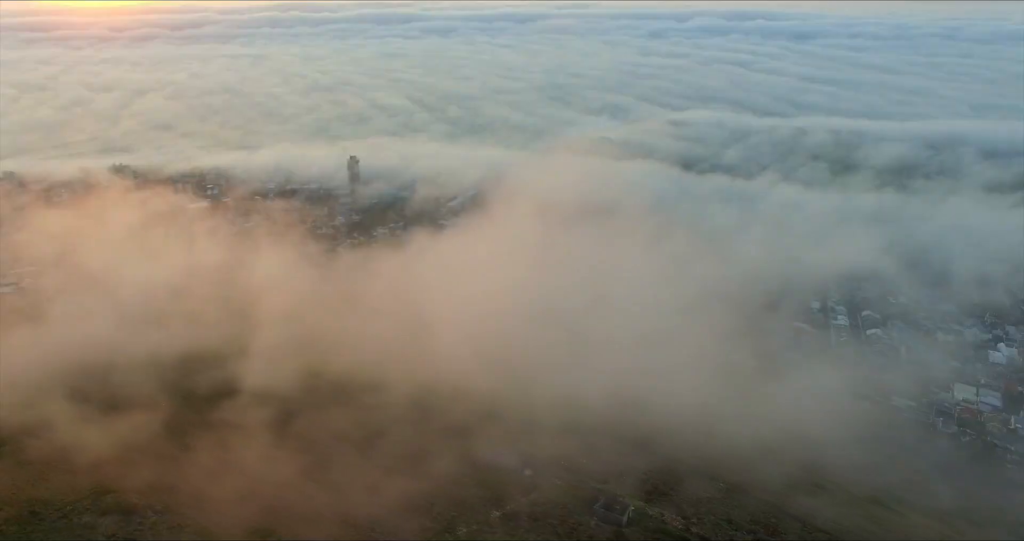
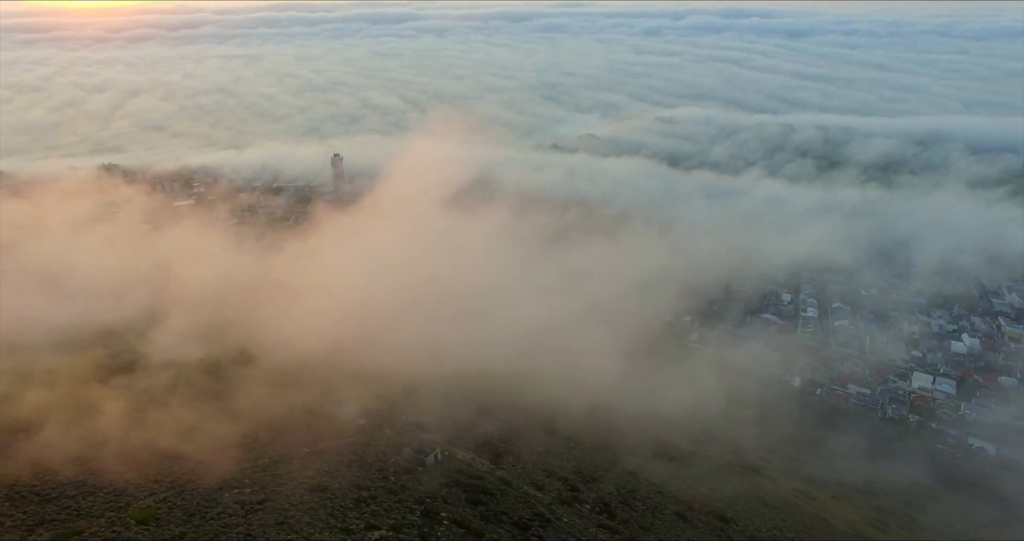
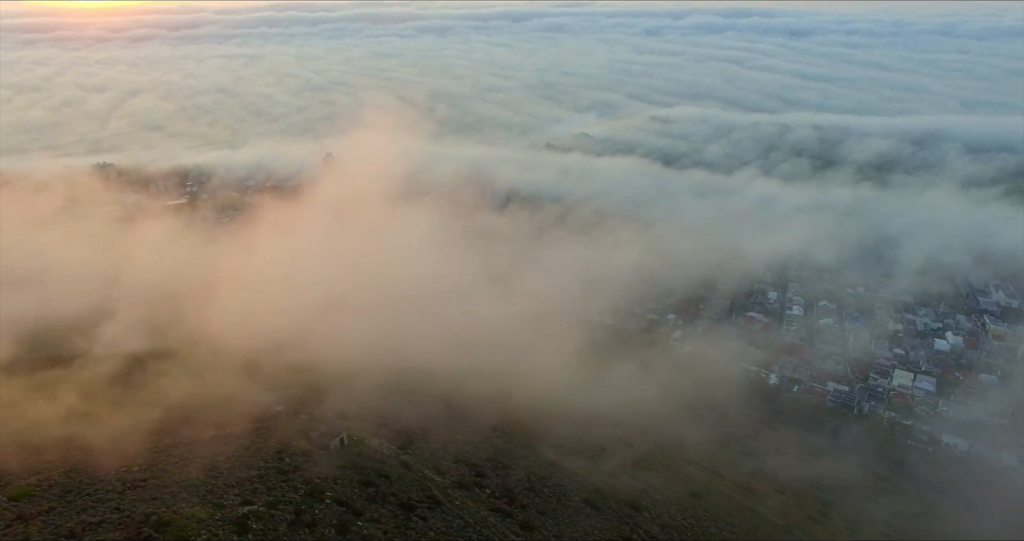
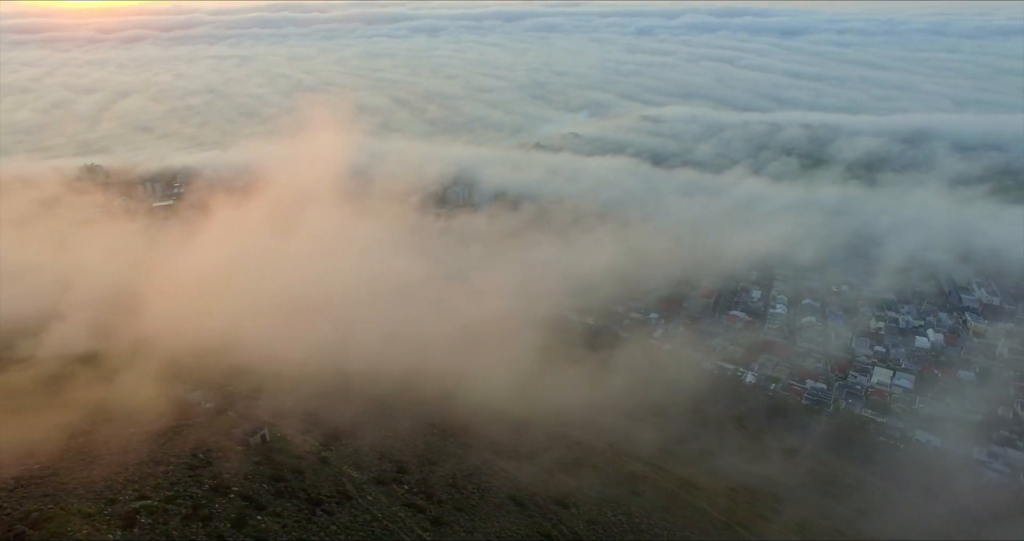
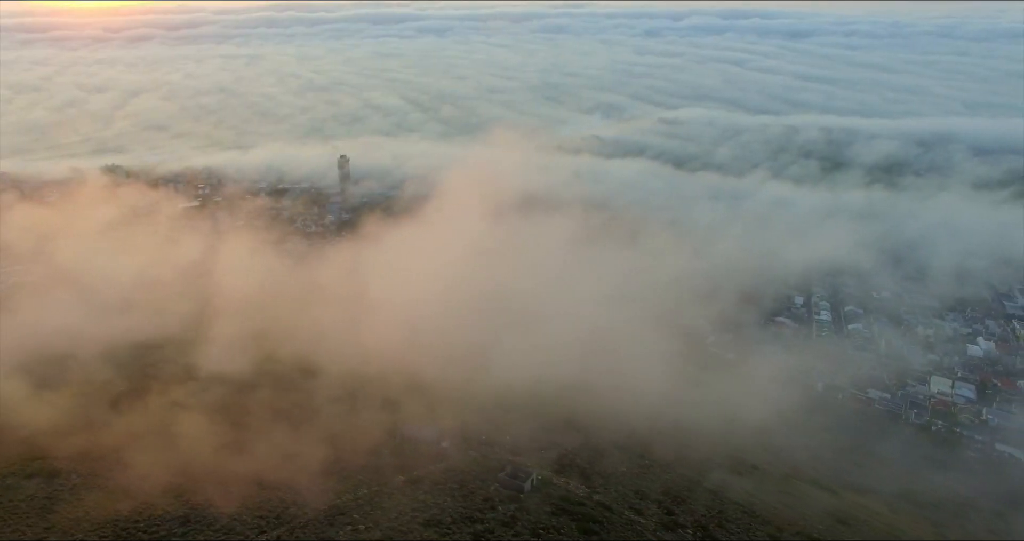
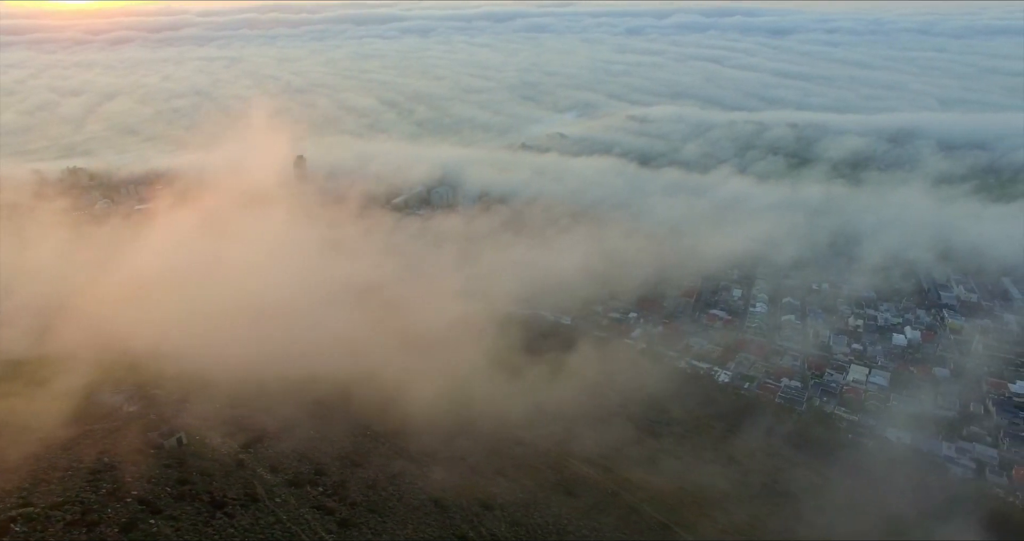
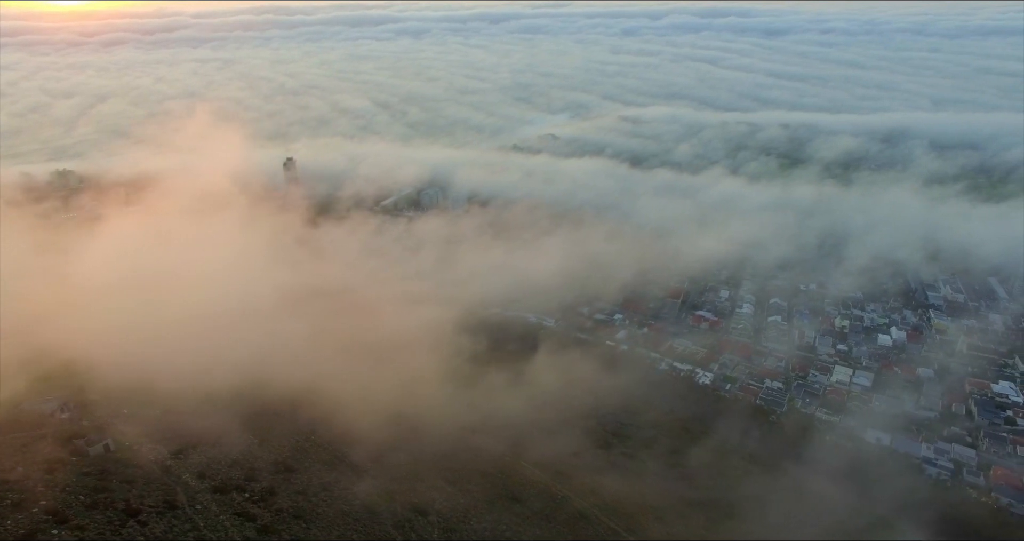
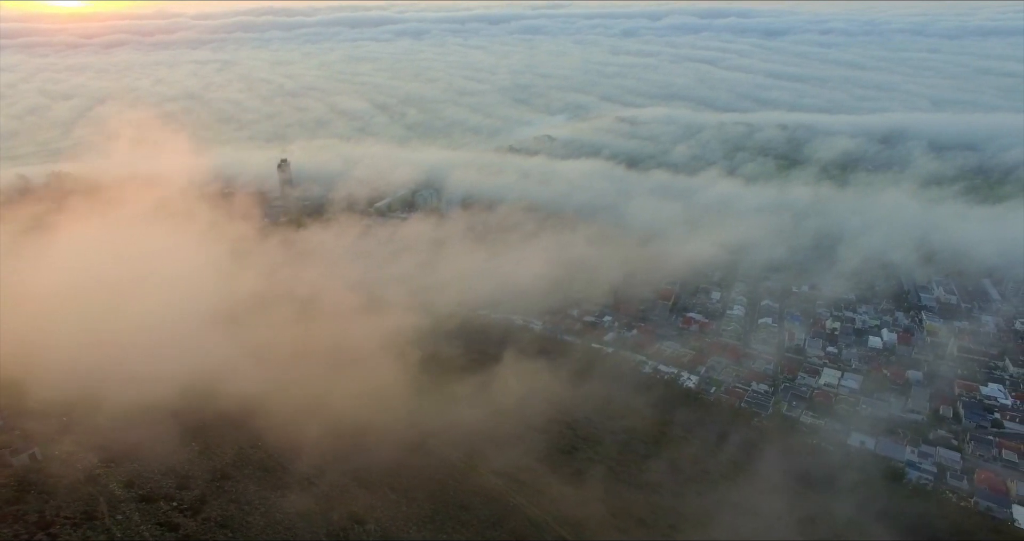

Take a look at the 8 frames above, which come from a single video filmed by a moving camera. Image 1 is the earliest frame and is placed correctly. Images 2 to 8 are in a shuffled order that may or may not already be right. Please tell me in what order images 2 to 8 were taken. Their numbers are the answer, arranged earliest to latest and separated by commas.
5, 2, 3, 4, 6, 7, 8
